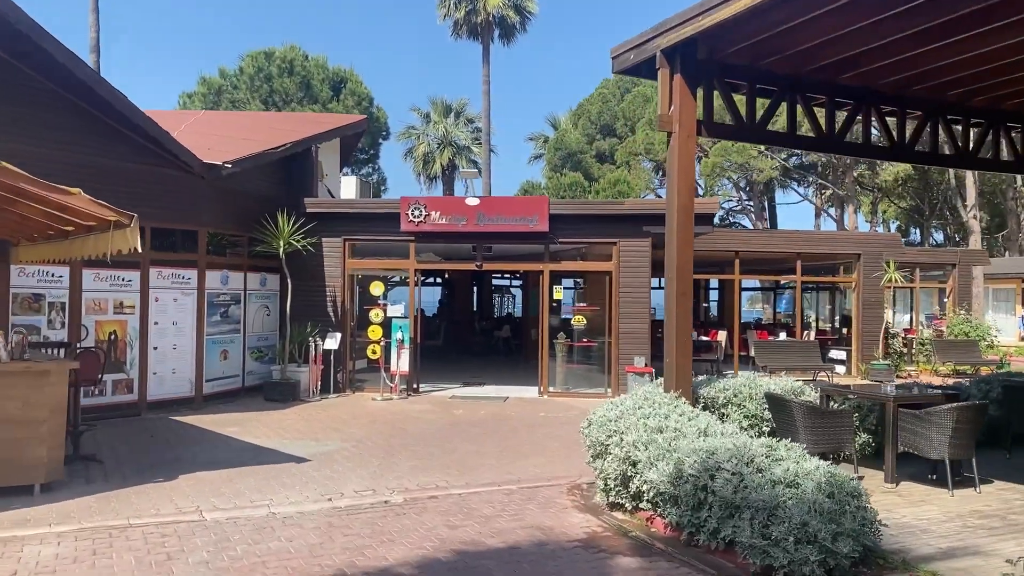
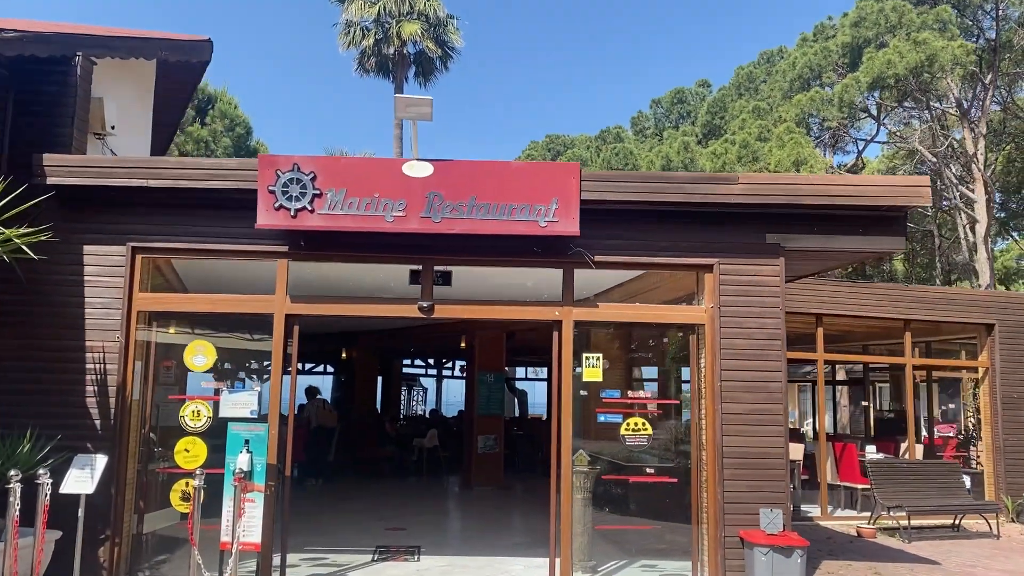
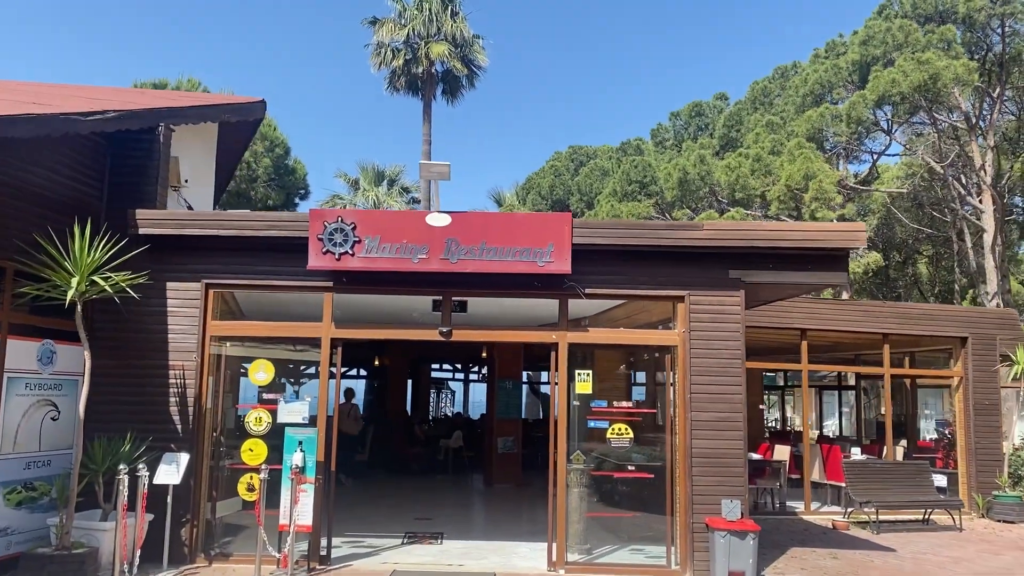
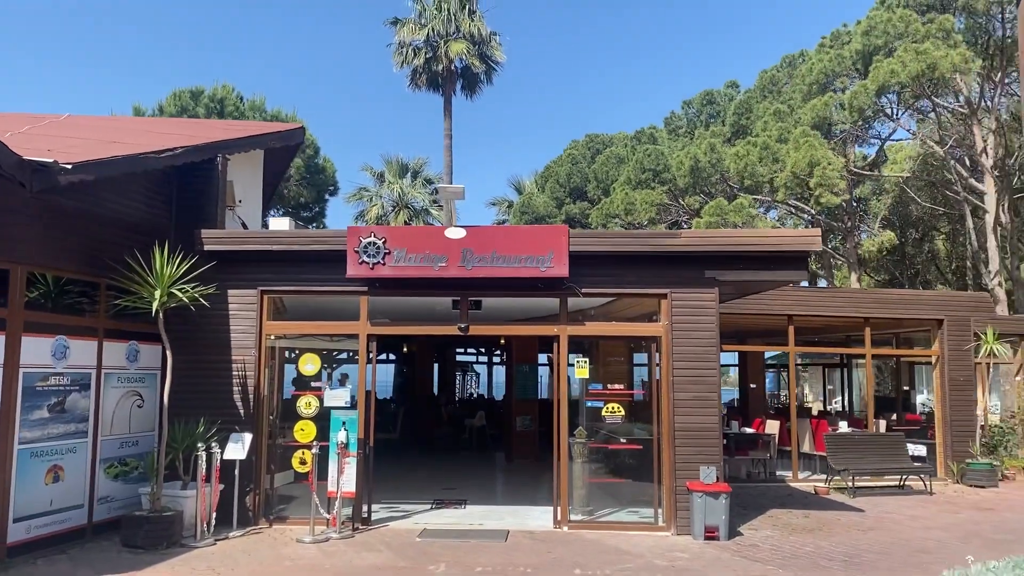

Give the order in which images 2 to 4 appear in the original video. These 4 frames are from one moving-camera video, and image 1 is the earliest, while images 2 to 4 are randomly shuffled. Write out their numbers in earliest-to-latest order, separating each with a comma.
4, 3, 2
